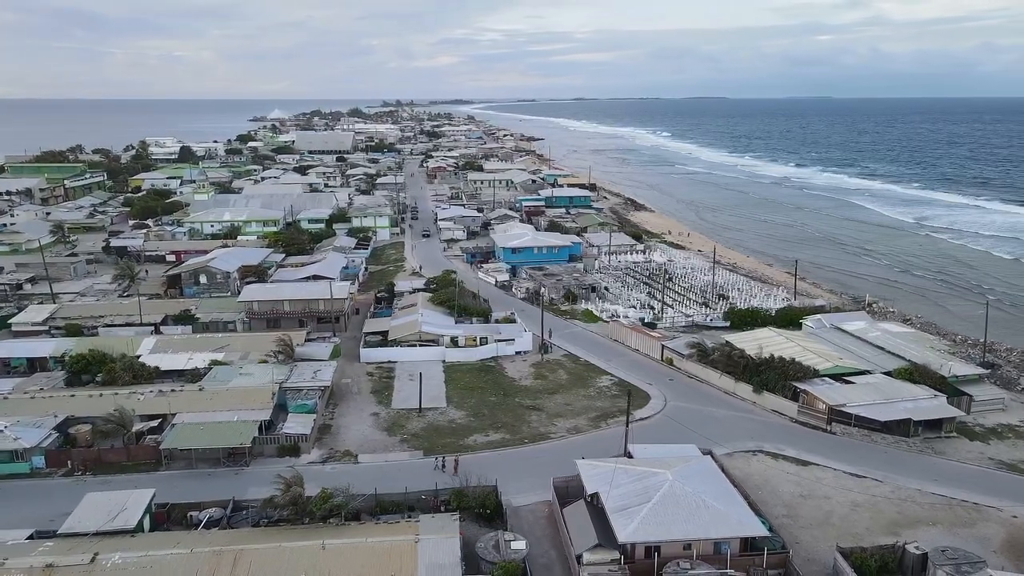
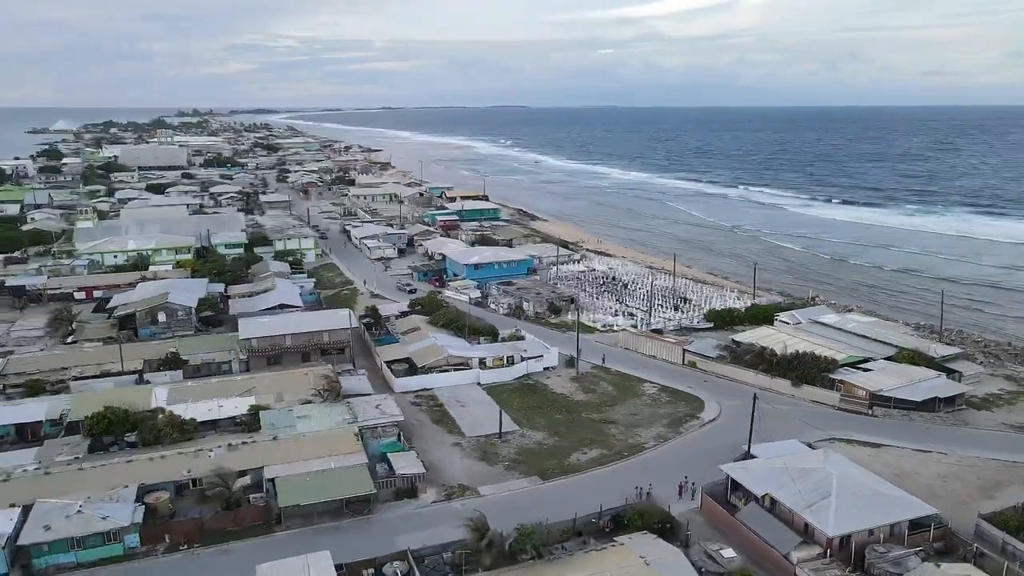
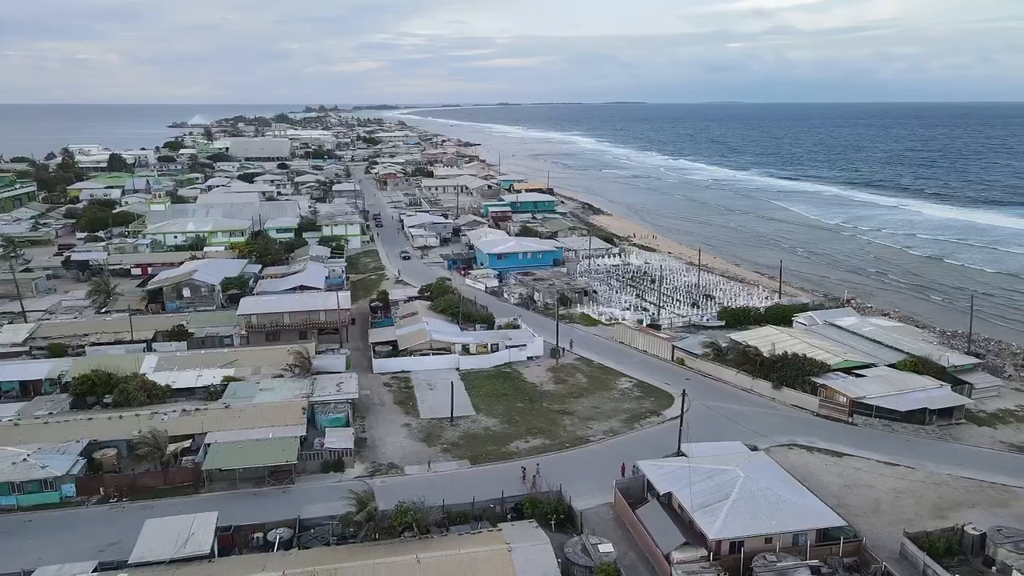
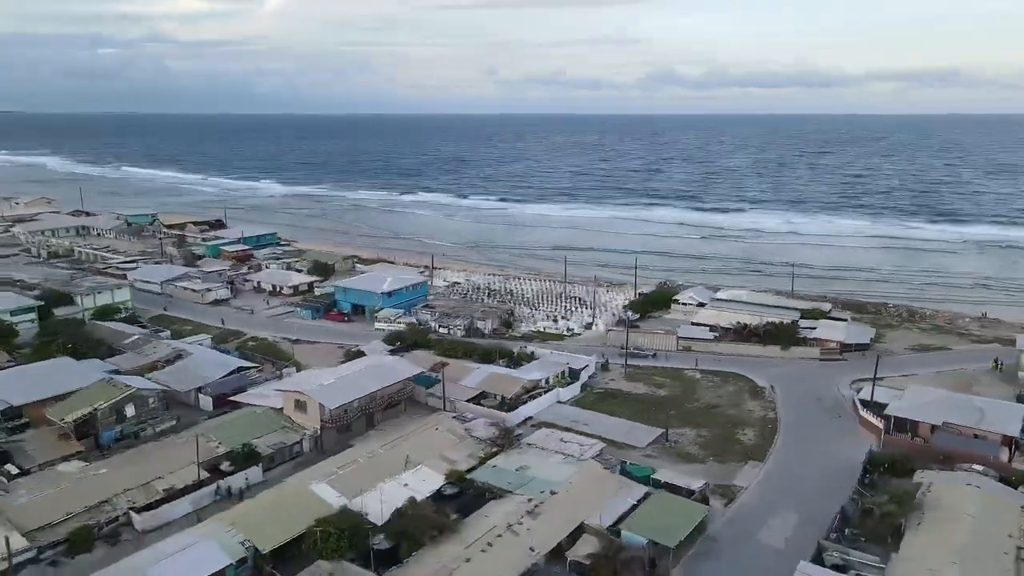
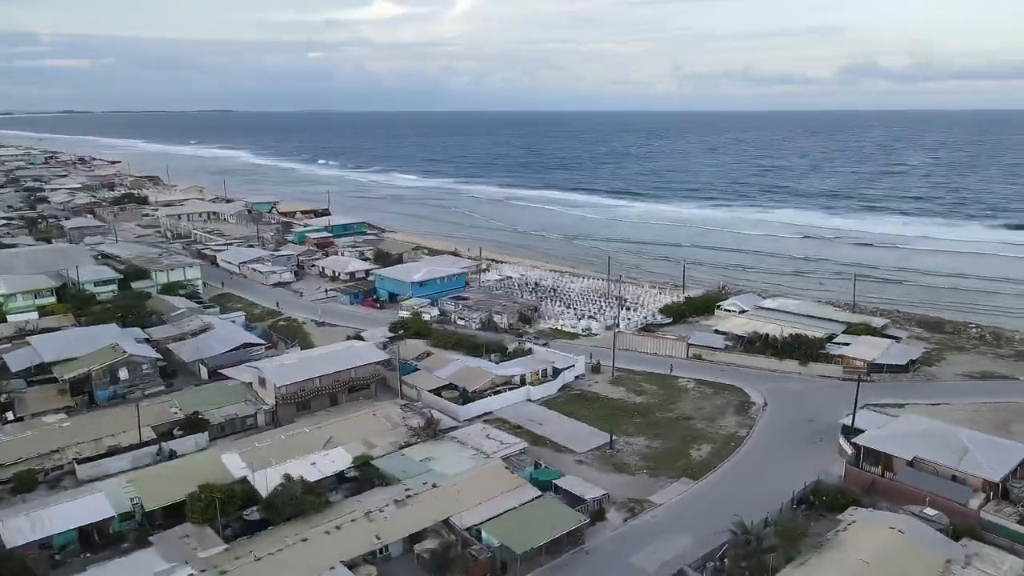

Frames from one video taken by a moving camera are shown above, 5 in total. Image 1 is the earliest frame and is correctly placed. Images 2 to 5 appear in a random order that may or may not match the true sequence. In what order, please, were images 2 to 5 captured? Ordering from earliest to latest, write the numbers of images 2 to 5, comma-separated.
3, 2, 5, 4
